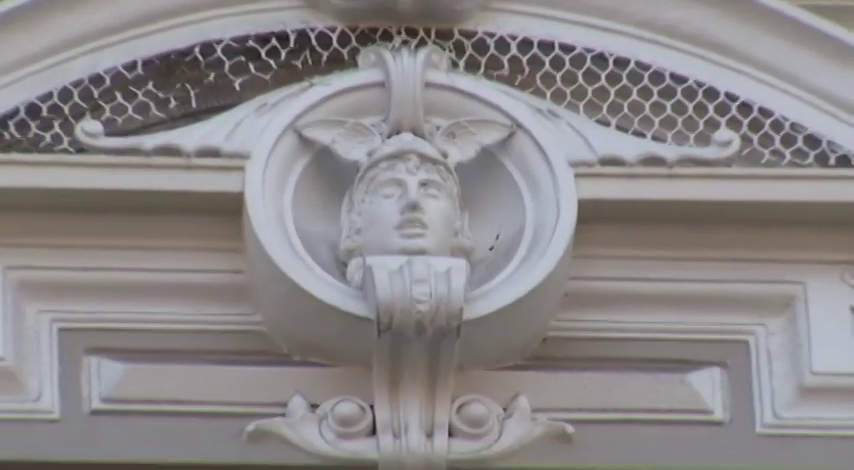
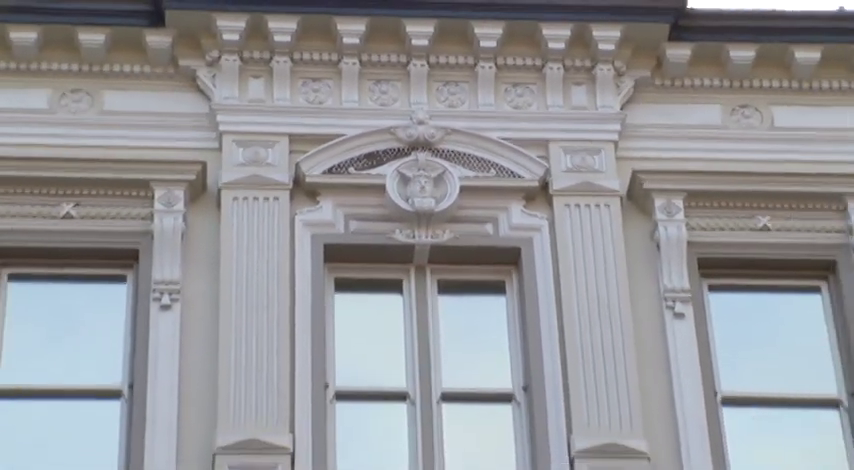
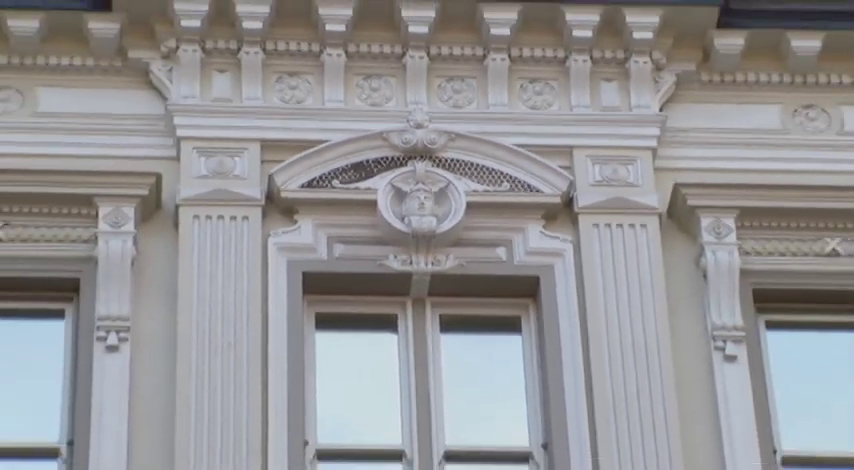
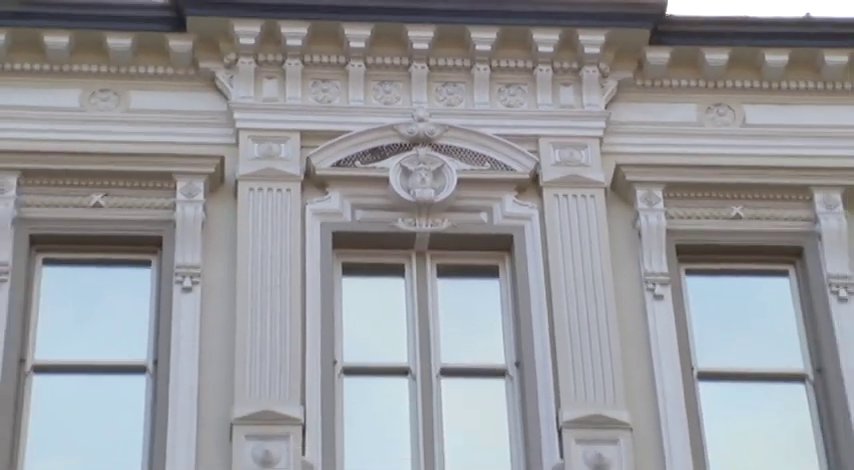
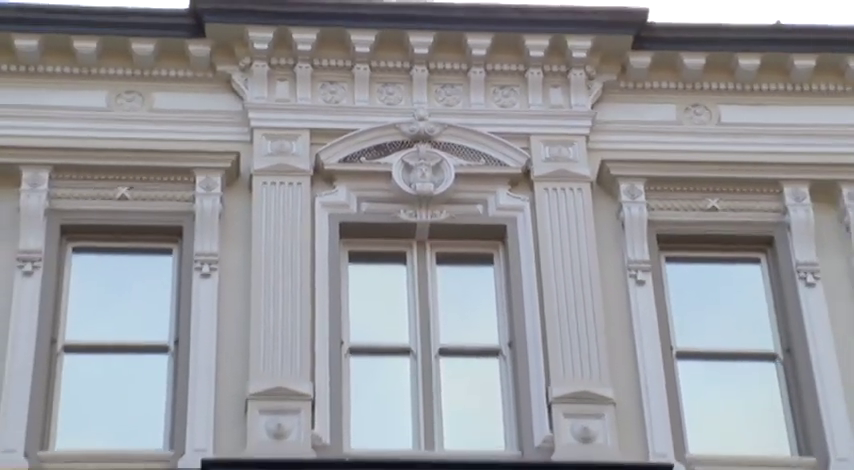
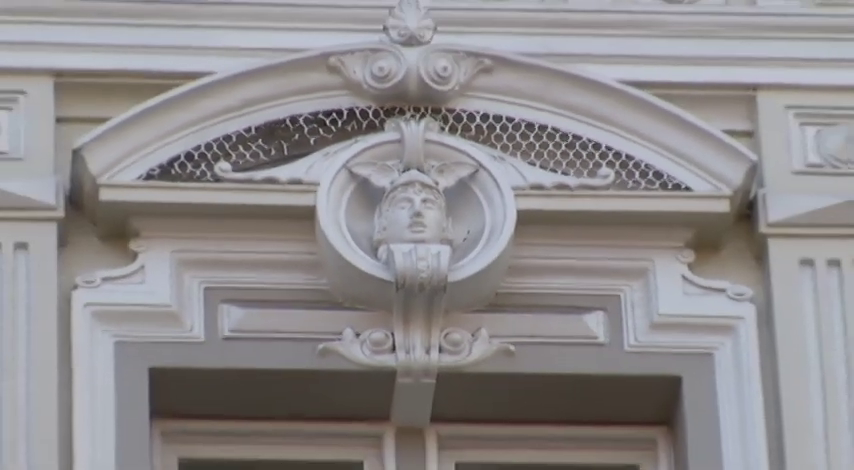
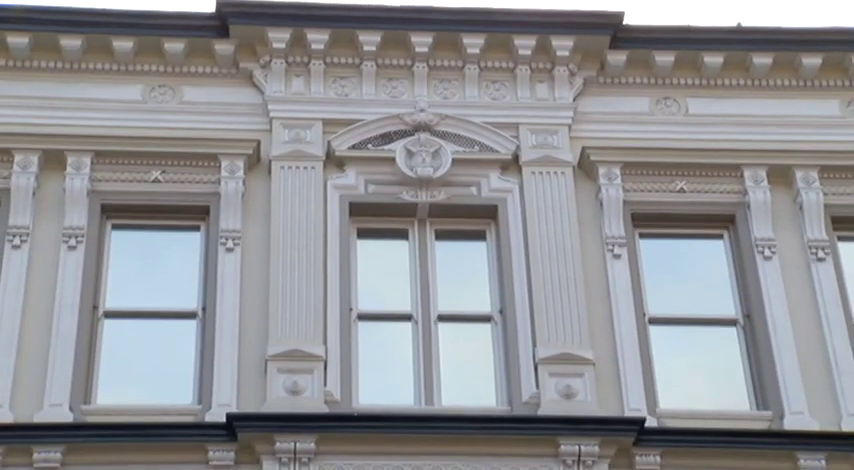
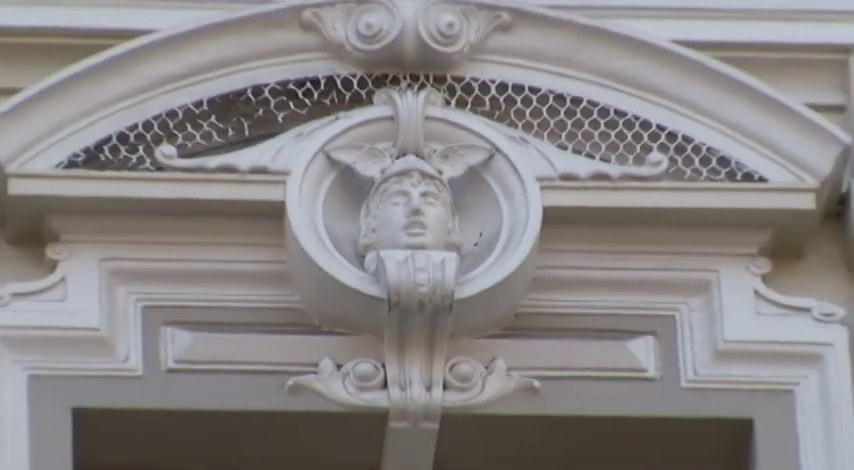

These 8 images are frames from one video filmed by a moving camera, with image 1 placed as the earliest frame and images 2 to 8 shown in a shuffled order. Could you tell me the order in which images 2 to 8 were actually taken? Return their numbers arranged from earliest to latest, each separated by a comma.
8, 6, 3, 2, 4, 5, 7
